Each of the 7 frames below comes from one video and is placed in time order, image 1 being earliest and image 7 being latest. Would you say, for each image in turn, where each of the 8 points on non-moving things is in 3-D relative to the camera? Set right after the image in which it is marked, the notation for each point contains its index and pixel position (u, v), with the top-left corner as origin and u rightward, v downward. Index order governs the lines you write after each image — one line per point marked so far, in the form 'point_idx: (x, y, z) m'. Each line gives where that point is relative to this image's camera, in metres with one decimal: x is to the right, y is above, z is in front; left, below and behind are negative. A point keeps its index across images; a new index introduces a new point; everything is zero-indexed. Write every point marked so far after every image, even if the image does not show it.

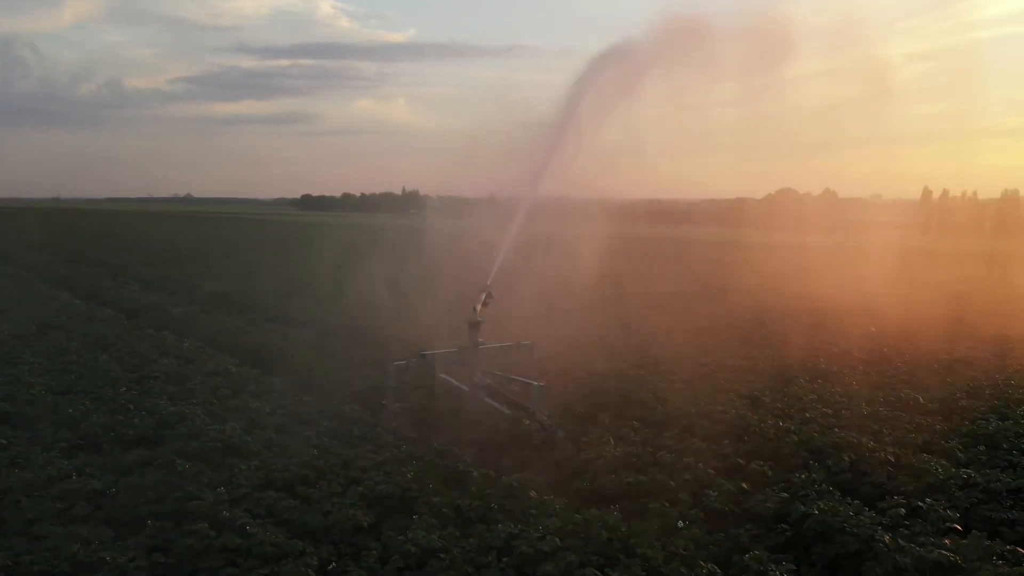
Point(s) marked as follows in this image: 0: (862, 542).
0: (+2.7, -2.0, +6.3) m
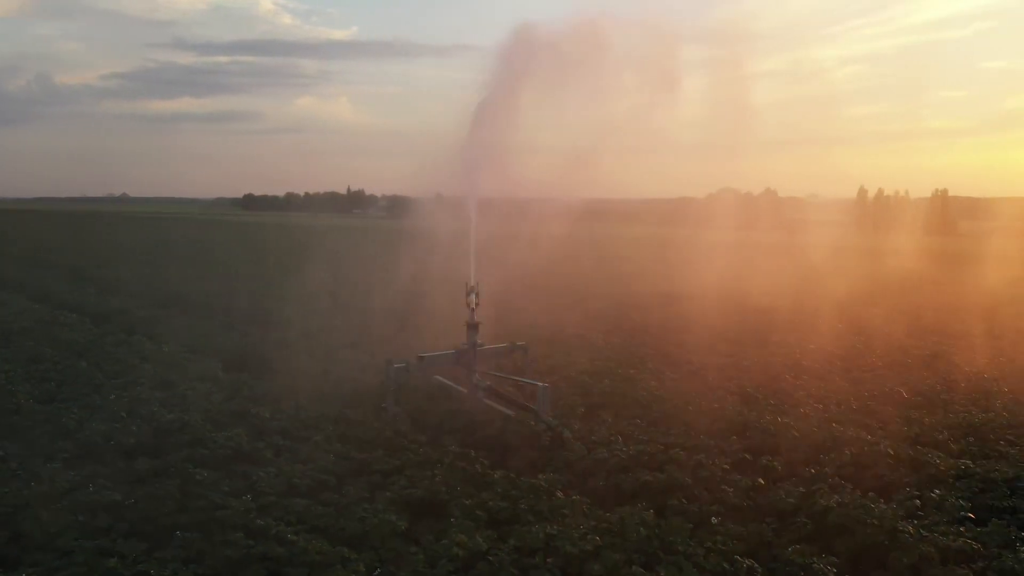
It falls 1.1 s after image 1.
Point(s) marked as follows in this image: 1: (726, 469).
0: (+3.0, -2.0, +6.5) m
1: (+2.2, -1.8, +8.2) m
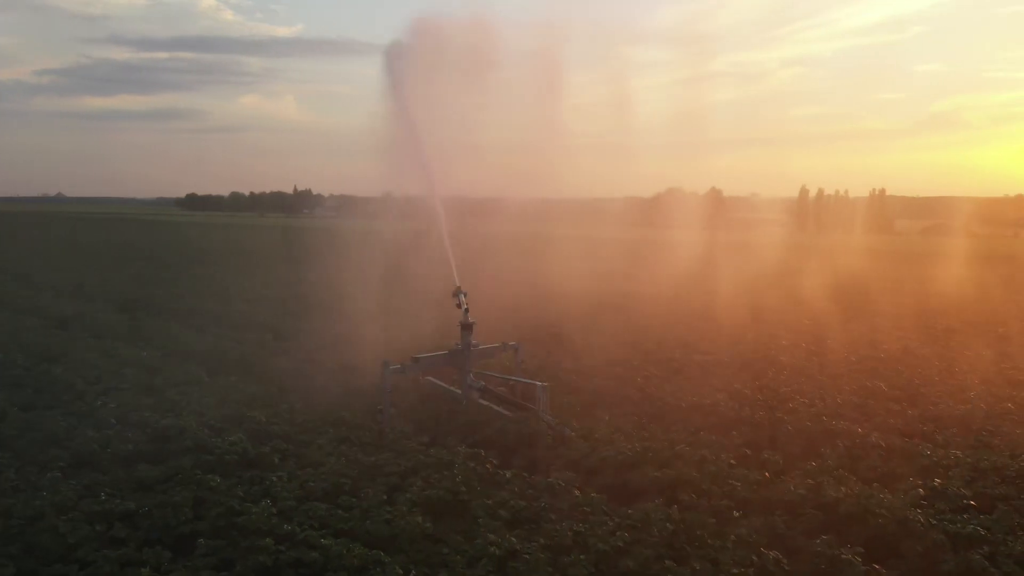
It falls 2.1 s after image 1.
0: (+3.2, -1.9, +6.7) m
1: (+2.2, -1.8, +8.4) m
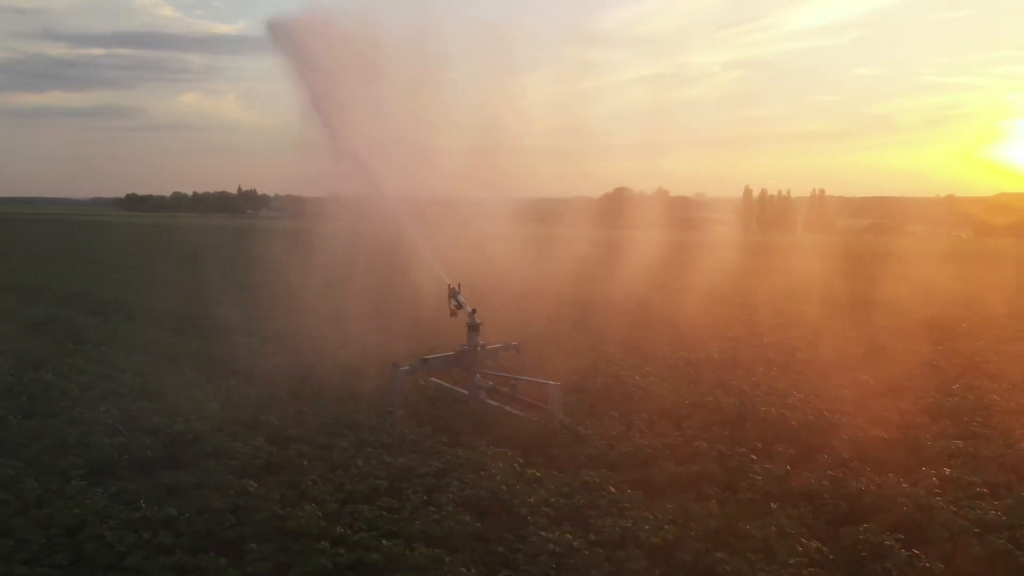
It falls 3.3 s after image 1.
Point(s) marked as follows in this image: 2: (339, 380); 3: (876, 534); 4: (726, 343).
0: (+3.5, -1.9, +7.1) m
1: (+2.5, -1.8, +8.6) m
2: (-2.7, -1.4, +12.6) m
3: (+2.8, -1.9, +6.3) m
4: (+4.1, -1.1, +15.6) m
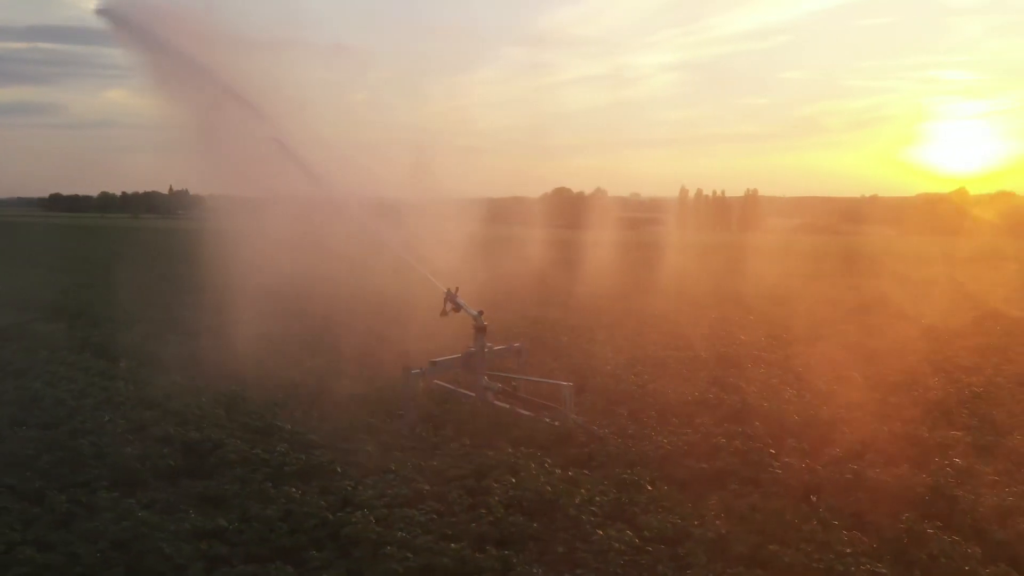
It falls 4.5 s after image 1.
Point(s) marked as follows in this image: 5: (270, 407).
0: (+3.9, -1.9, +7.4) m
1: (+2.7, -1.8, +8.9) m
2: (-2.7, -1.5, +12.5) m
3: (+3.2, -1.9, +6.6) m
4: (+3.8, -1.0, +16.0) m
5: (-3.2, -1.6, +10.8) m
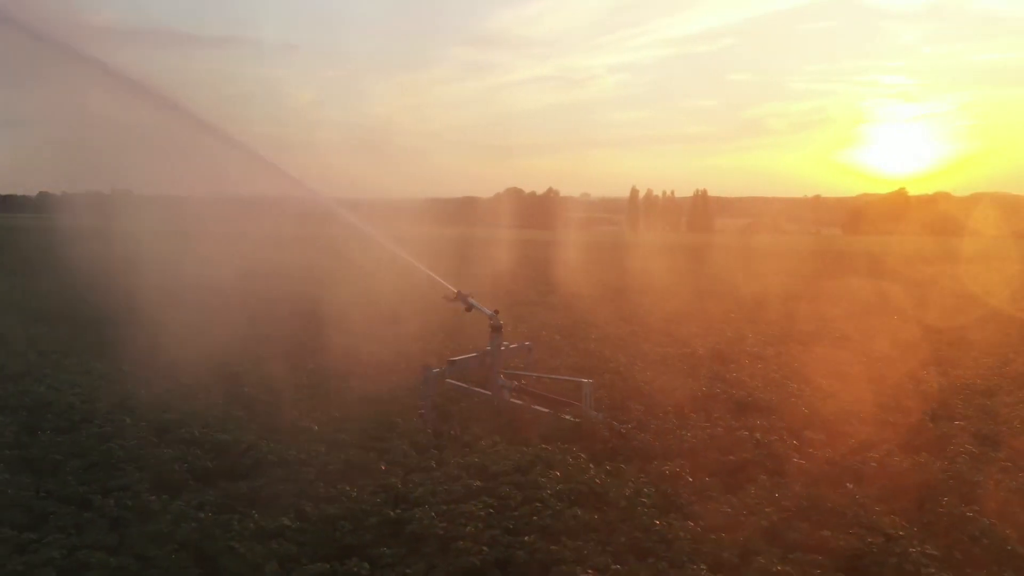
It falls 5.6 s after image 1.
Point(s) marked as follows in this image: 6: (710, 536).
0: (+4.3, -1.9, +7.8) m
1: (+3.1, -1.8, +9.2) m
2: (-2.6, -1.5, +12.5) m
3: (+3.7, -1.9, +7.0) m
4: (+3.7, -1.0, +16.3) m
5: (-3.0, -1.6, +10.8) m
6: (+1.5, -1.9, +6.3) m
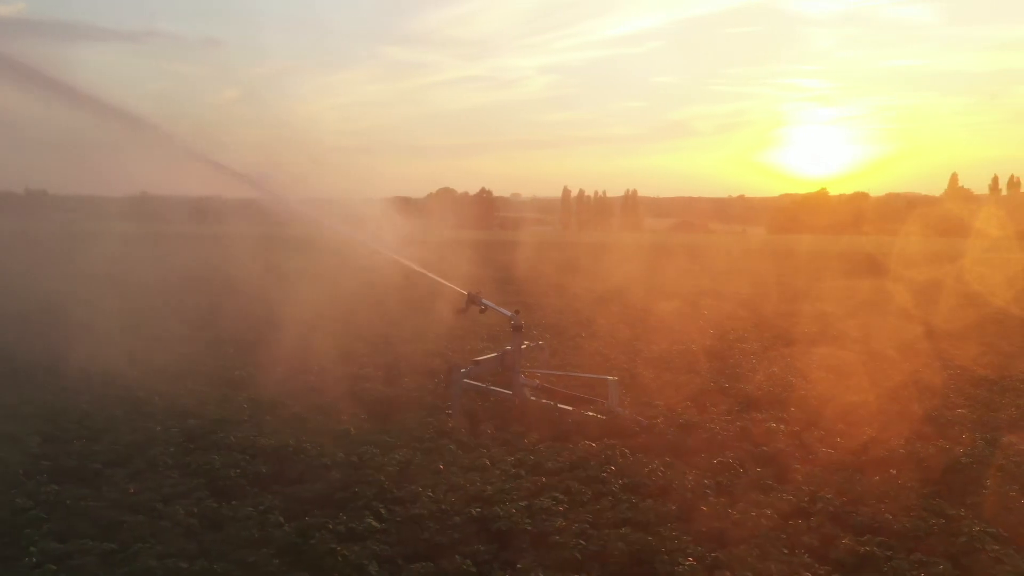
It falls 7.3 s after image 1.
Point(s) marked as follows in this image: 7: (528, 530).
0: (+4.9, -1.8, +8.3) m
1: (+3.5, -1.7, +9.6) m
2: (-2.4, -1.5, +12.4) m
3: (+4.3, -1.8, +7.5) m
4: (+3.5, -1.0, +16.8) m
5: (-2.7, -1.6, +10.7) m
6: (+2.2, -1.9, +6.6) m
7: (+0.1, -1.9, +6.4) m
